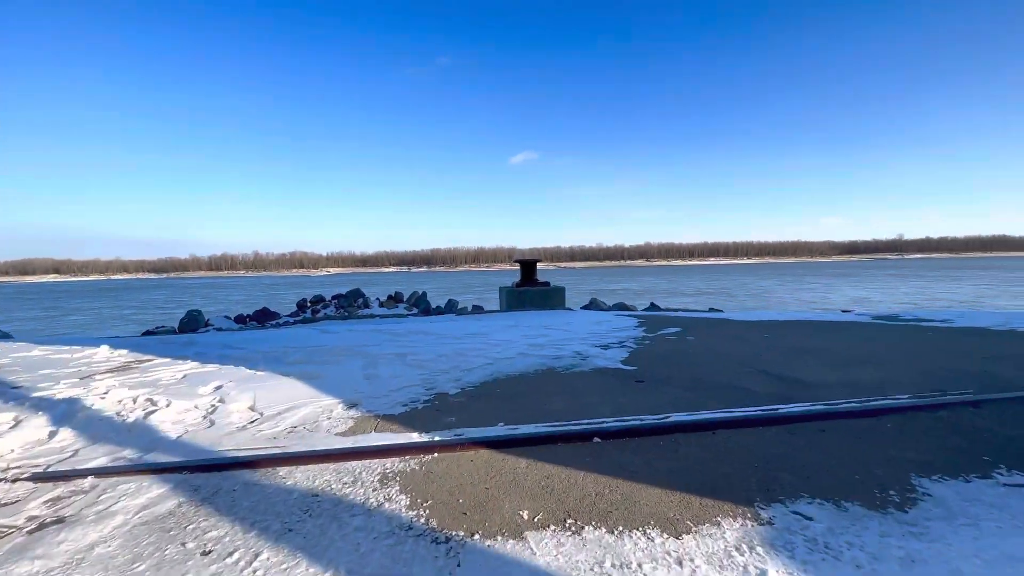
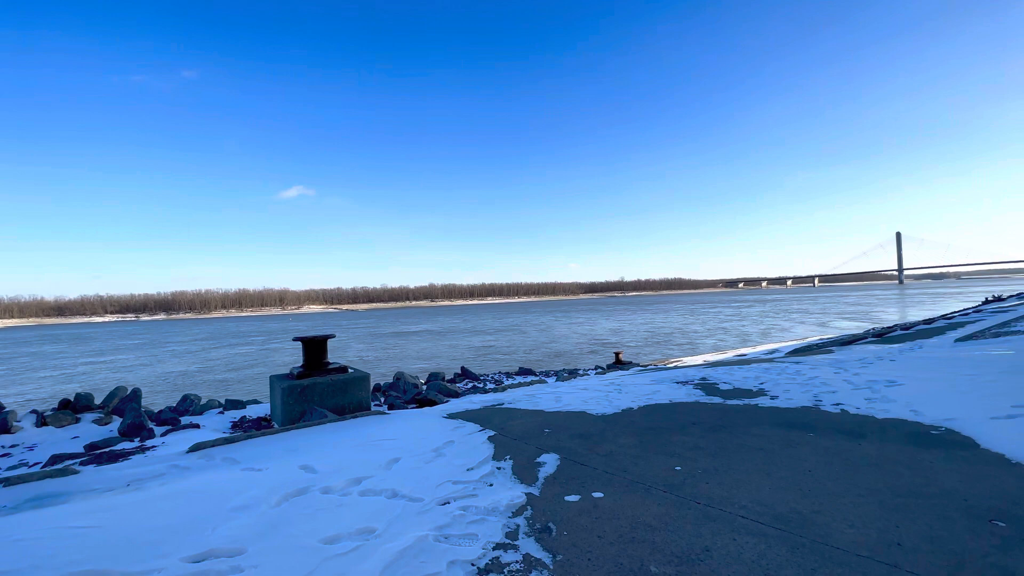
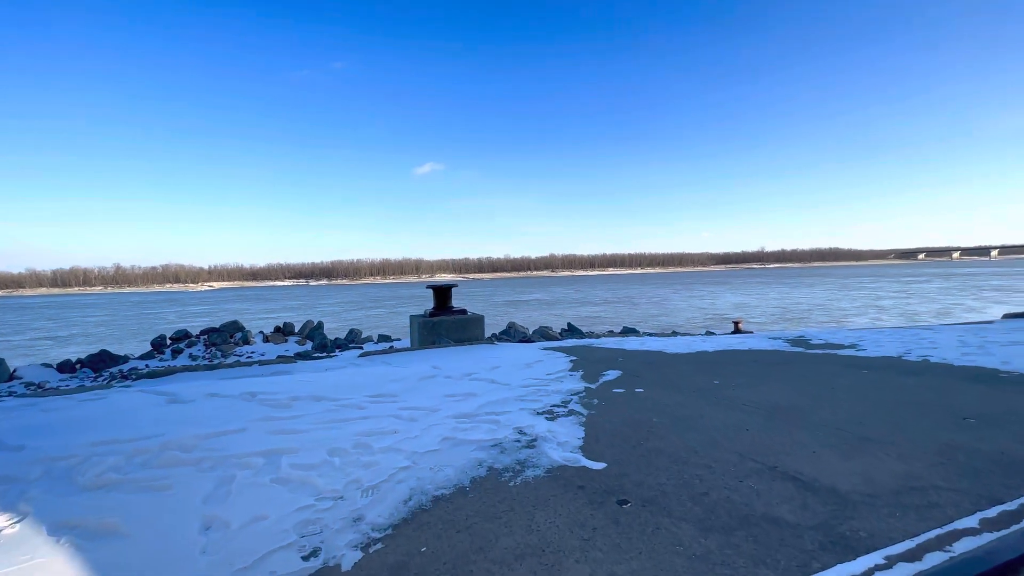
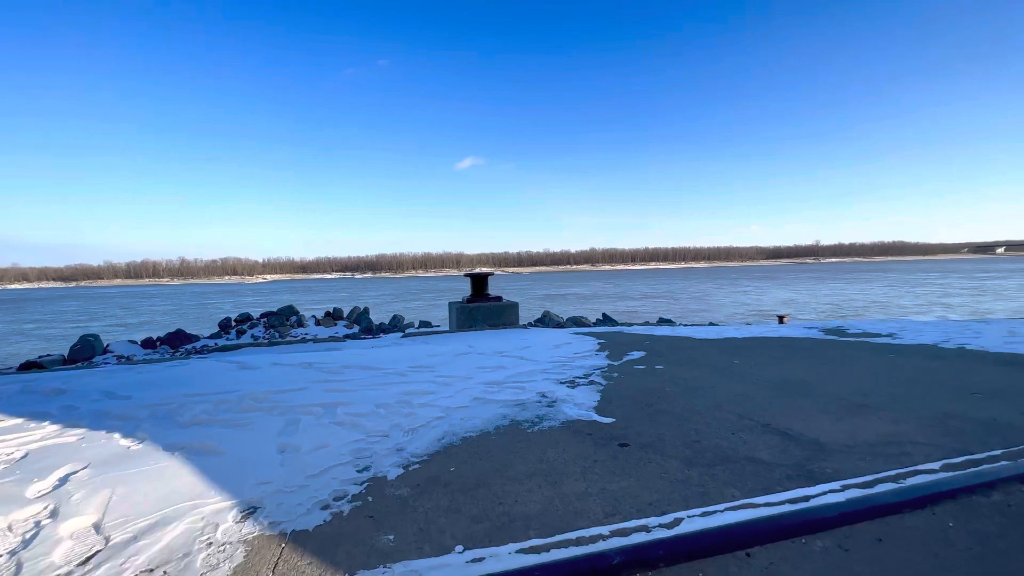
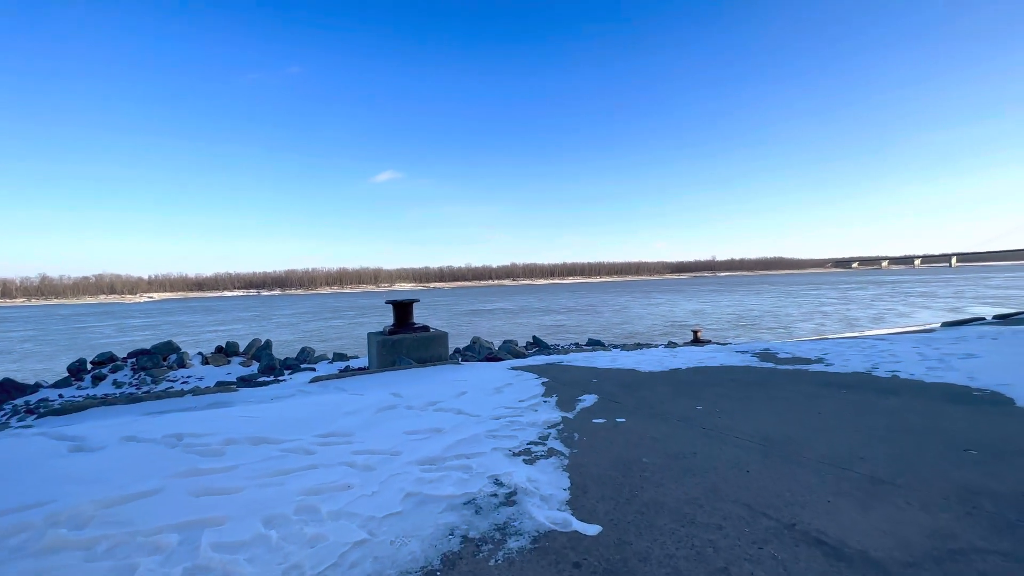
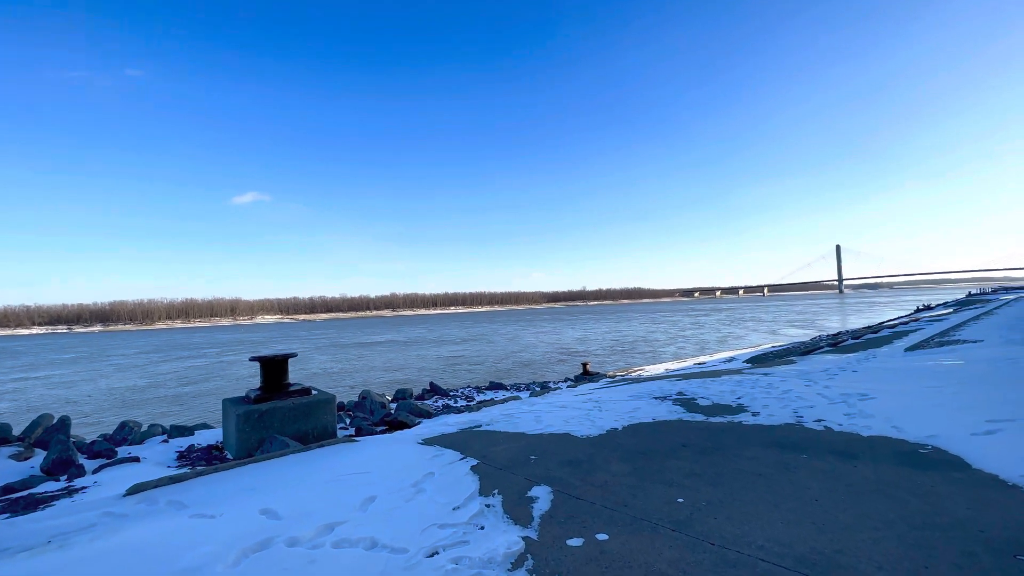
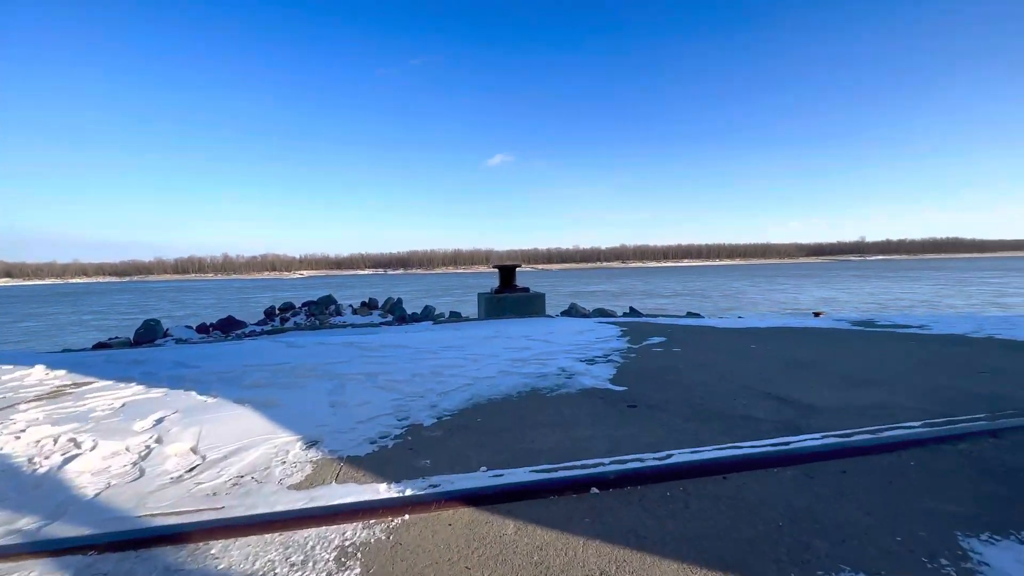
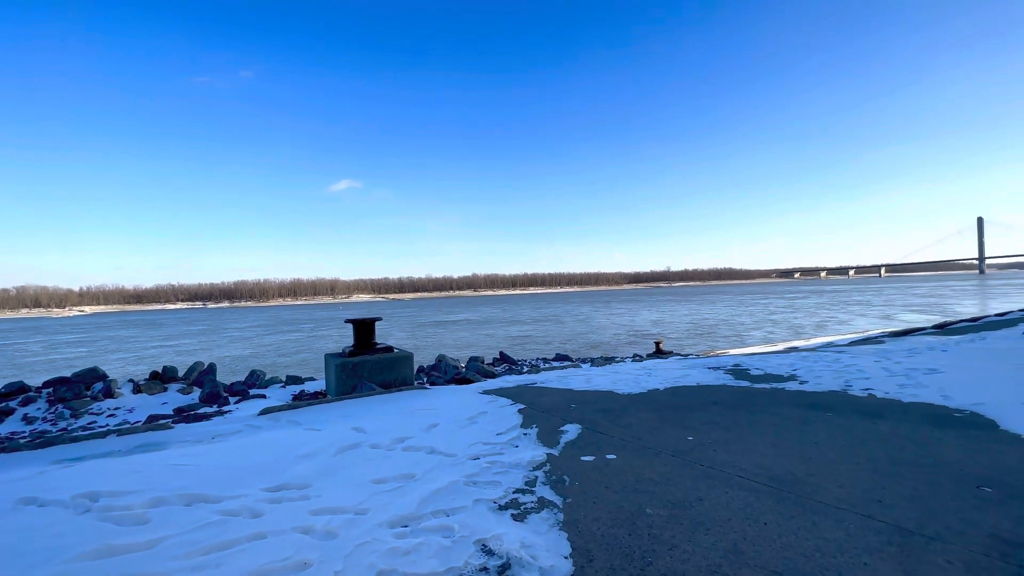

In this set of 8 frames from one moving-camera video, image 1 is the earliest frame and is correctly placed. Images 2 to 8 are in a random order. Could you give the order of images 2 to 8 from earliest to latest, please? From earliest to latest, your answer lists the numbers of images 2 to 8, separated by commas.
7, 4, 3, 5, 8, 2, 6
